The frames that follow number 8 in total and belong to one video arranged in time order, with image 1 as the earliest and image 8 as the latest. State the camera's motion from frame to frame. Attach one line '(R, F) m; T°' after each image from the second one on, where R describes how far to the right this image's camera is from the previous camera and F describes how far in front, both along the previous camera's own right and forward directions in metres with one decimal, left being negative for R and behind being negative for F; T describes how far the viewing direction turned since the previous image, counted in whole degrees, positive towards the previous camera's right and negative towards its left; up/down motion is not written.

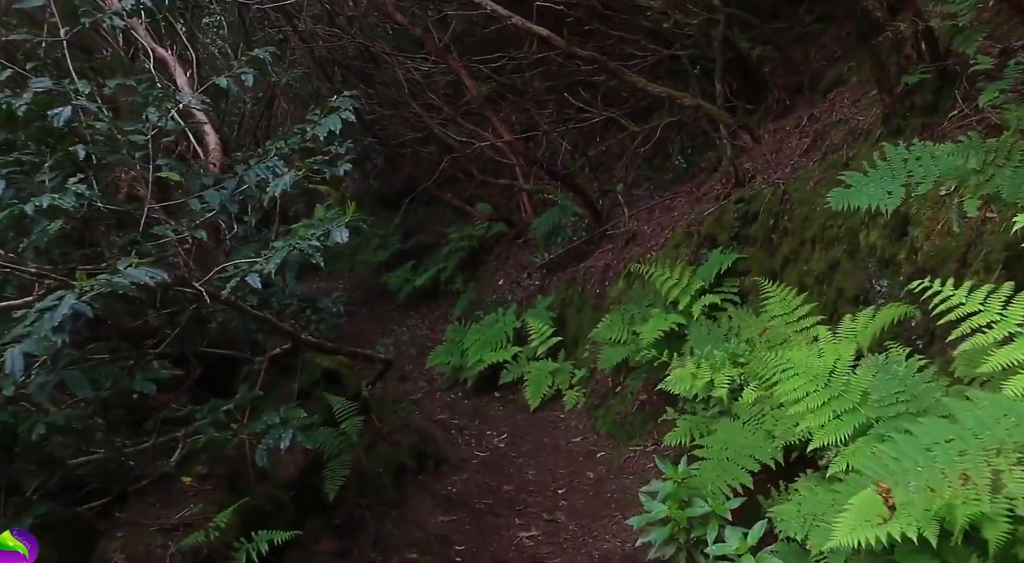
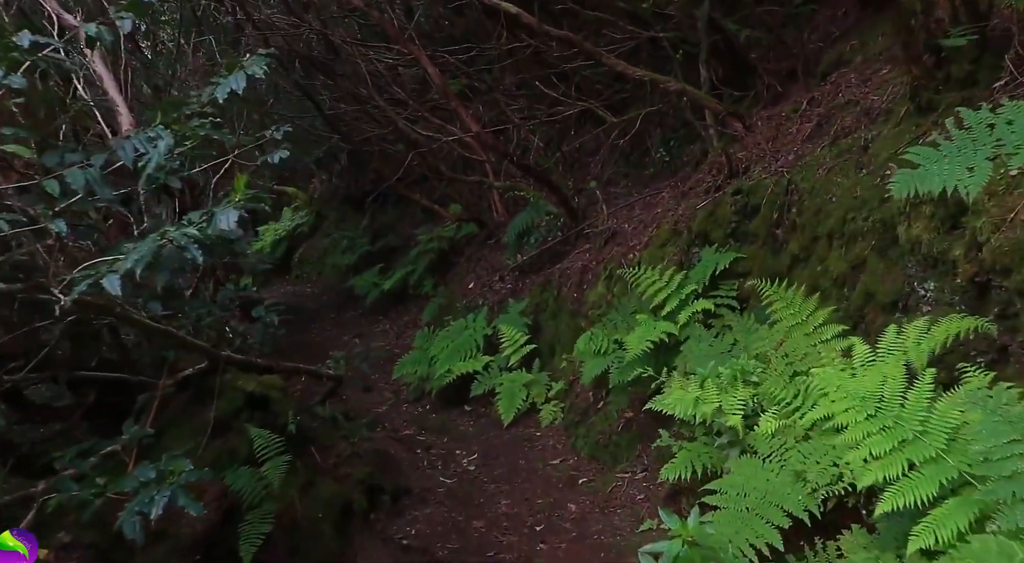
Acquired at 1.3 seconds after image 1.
(0.0, +0.8) m; +2°
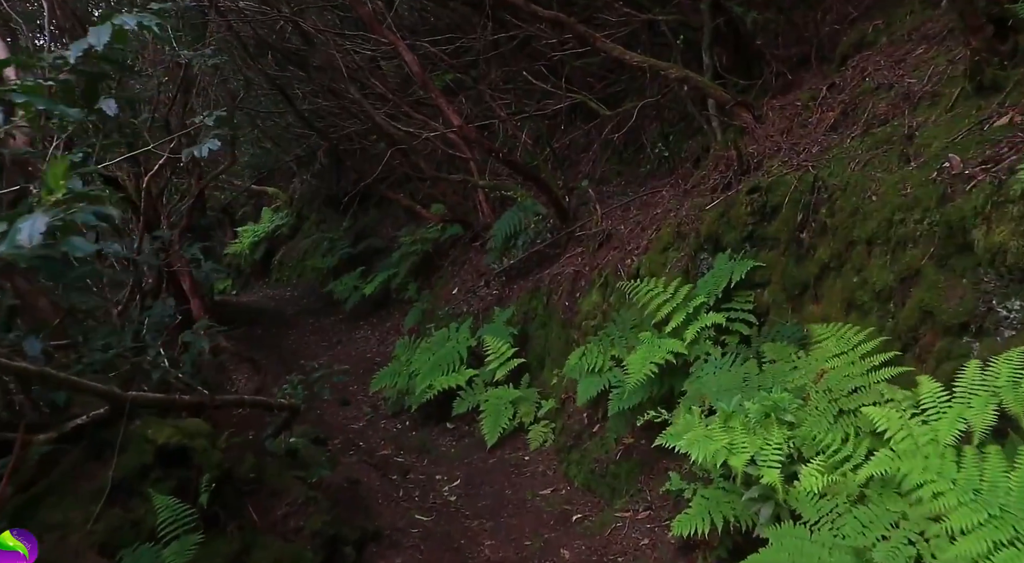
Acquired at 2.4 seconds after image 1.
(0.0, +0.8) m; +1°
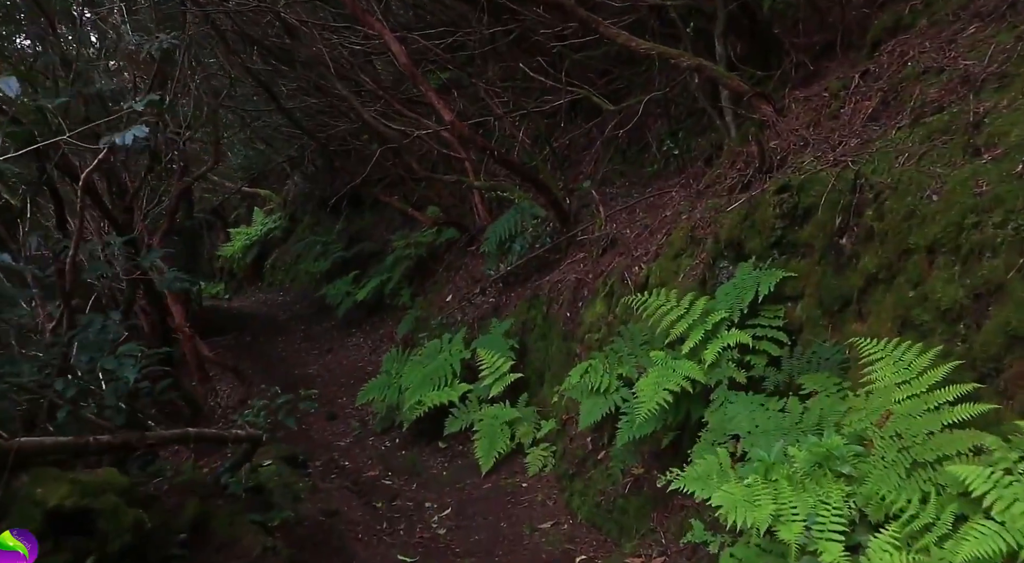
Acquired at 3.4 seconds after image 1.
(0.0, +0.7) m; 0°
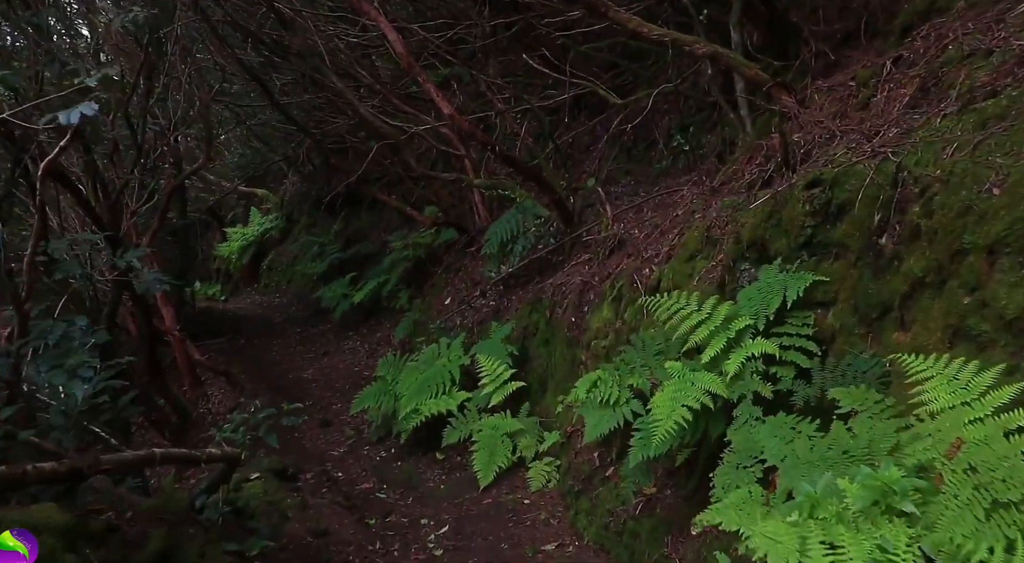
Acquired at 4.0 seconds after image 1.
(0.0, +0.4) m; 0°
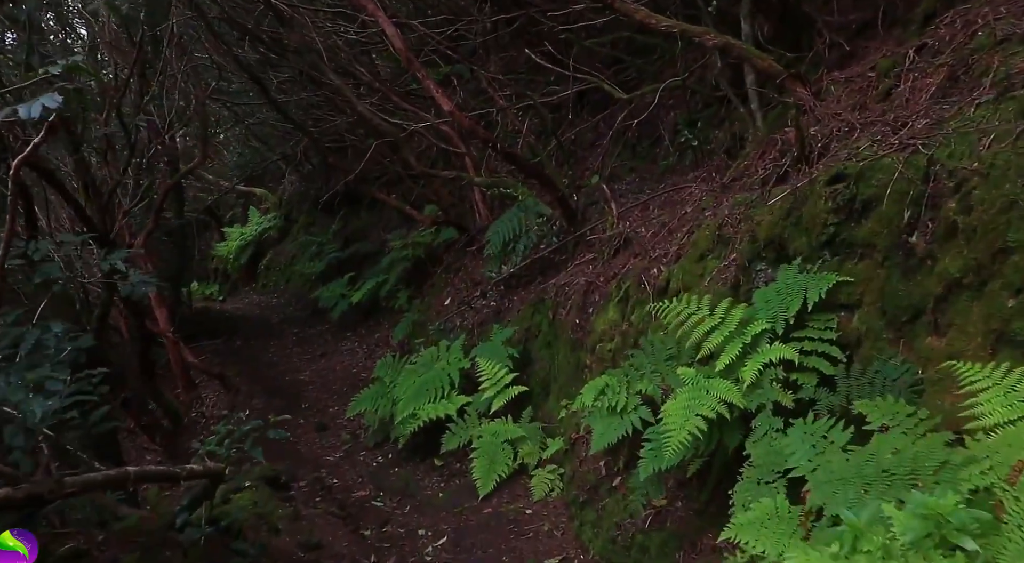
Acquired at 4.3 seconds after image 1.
(0.0, +0.3) m; 0°
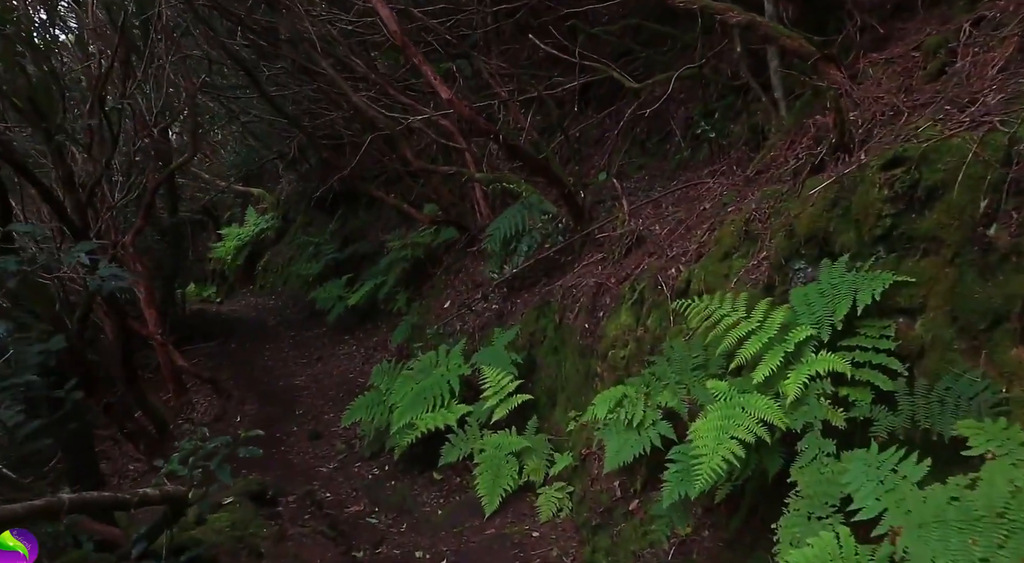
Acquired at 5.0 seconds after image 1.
(0.0, +0.5) m; 0°
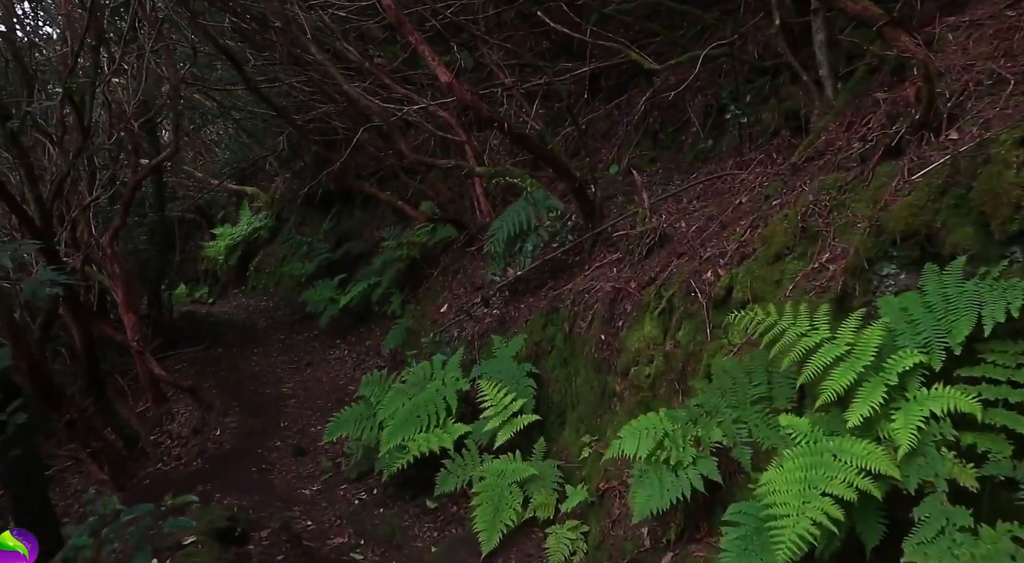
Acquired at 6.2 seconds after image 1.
(0.0, +0.8) m; 0°
